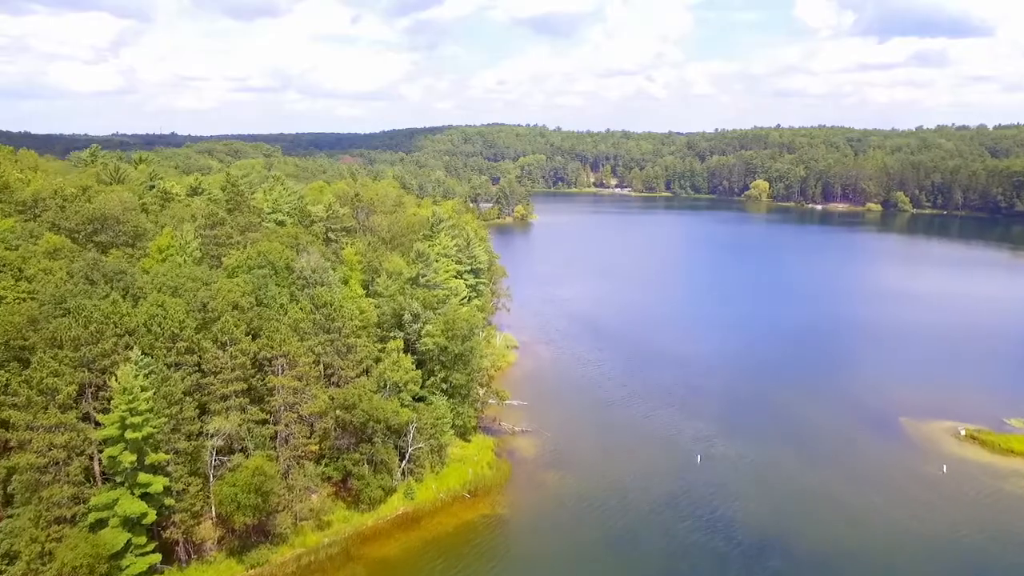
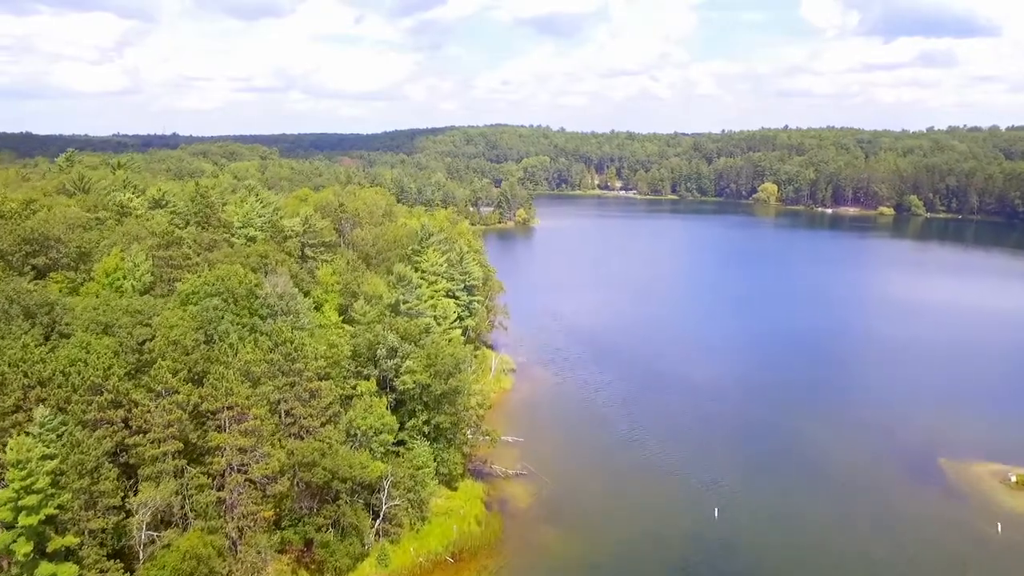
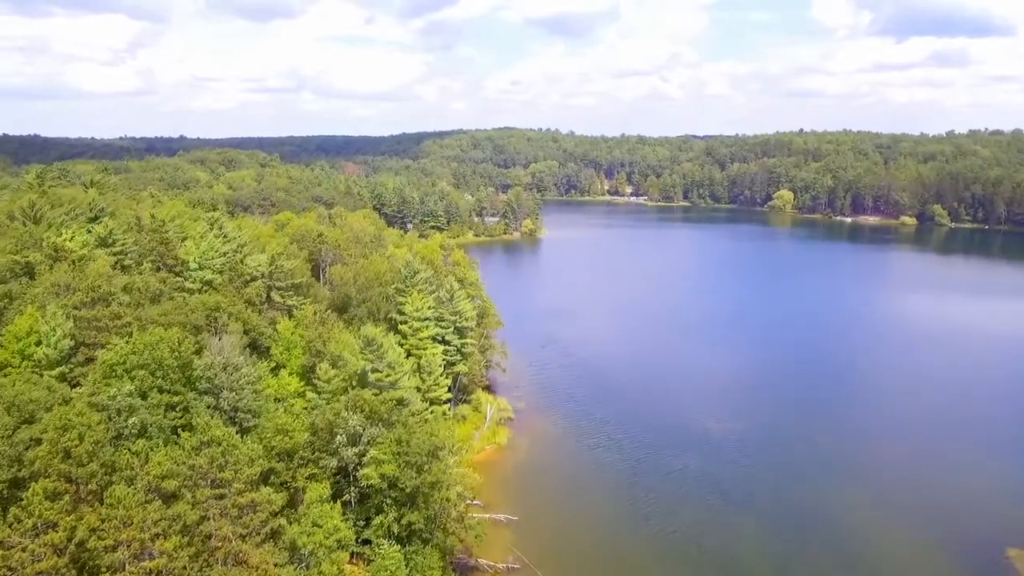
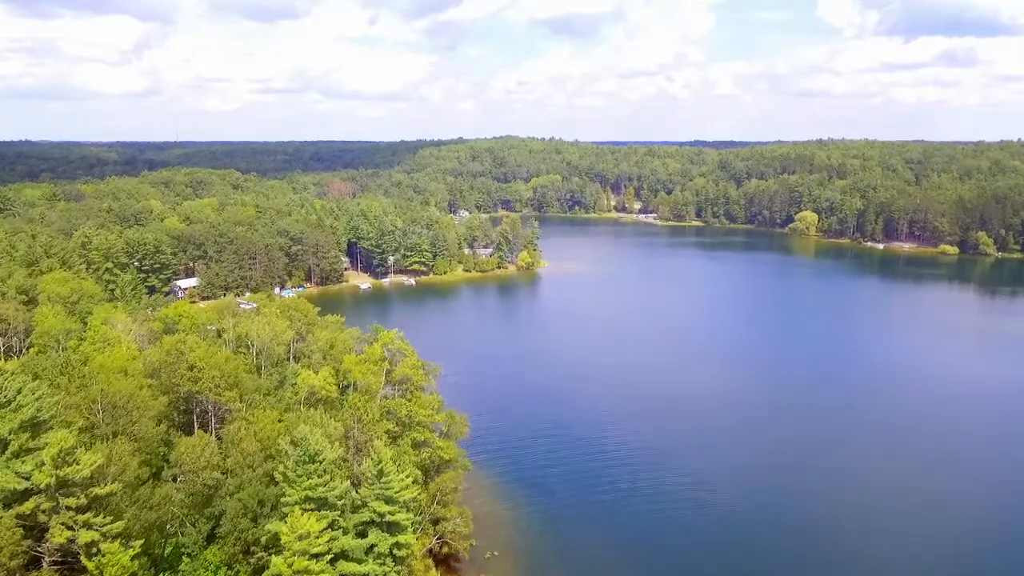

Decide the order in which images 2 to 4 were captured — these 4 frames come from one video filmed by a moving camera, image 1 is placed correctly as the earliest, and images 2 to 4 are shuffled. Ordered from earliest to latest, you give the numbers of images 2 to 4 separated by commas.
2, 3, 4
